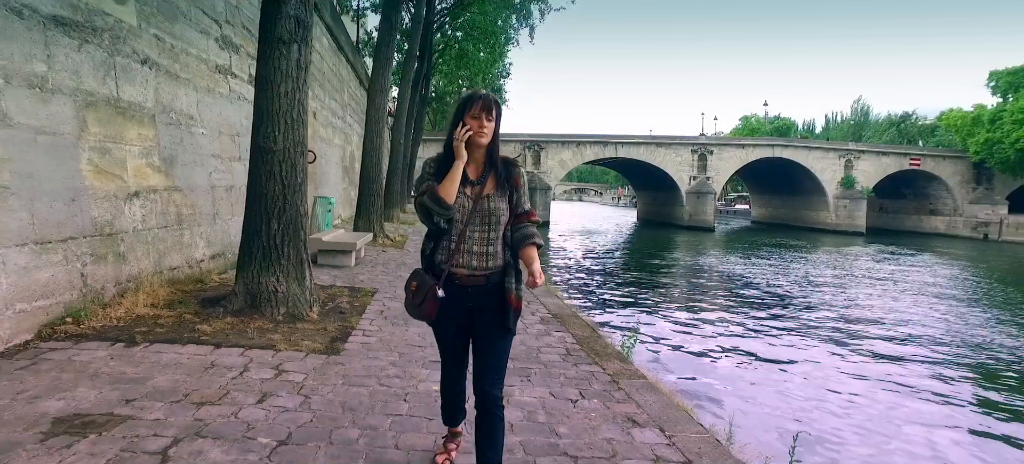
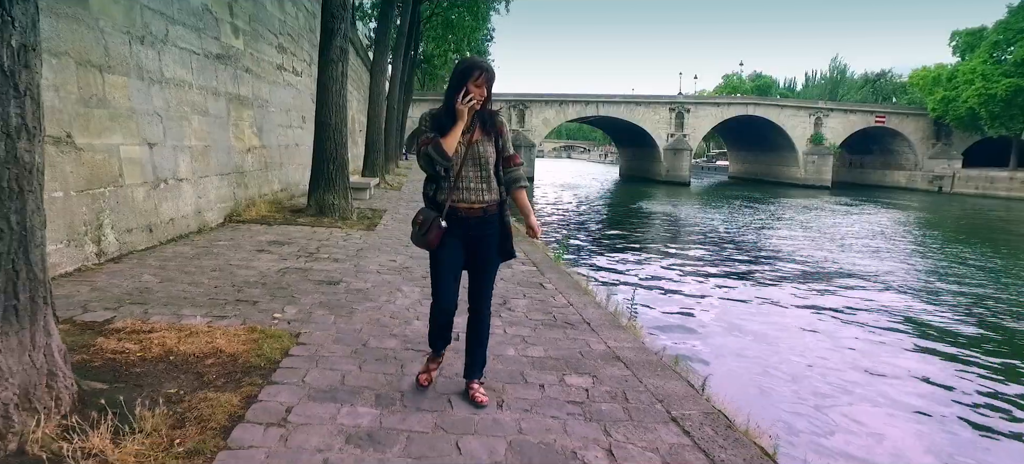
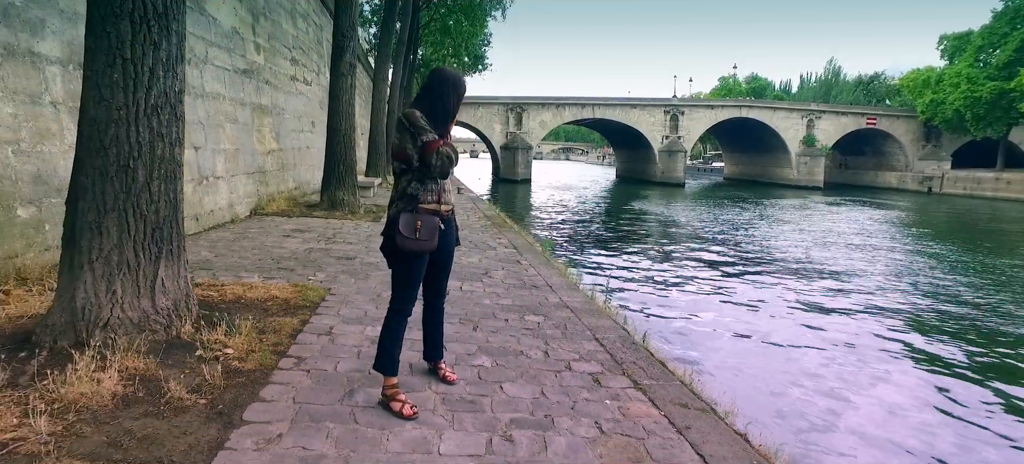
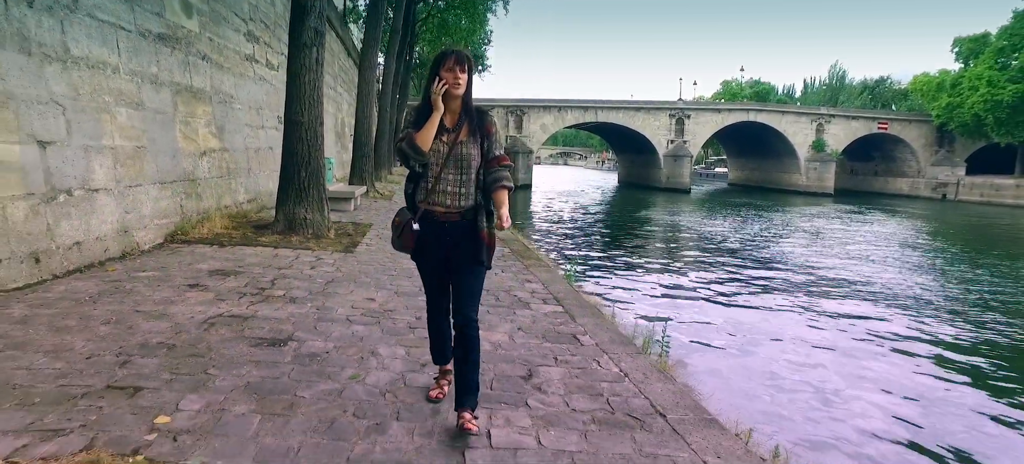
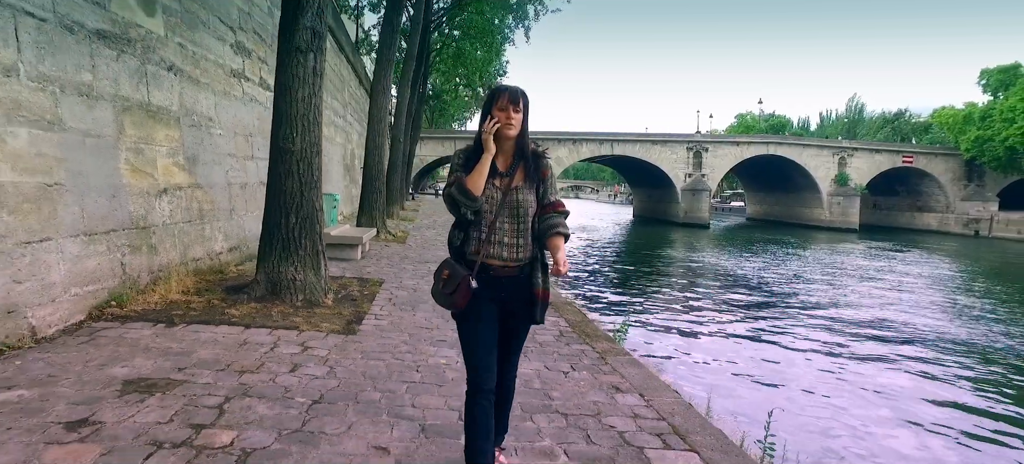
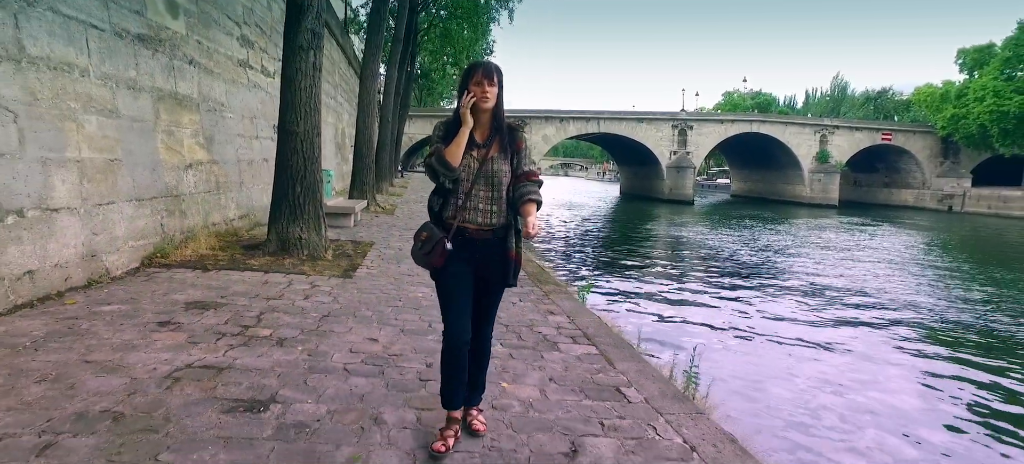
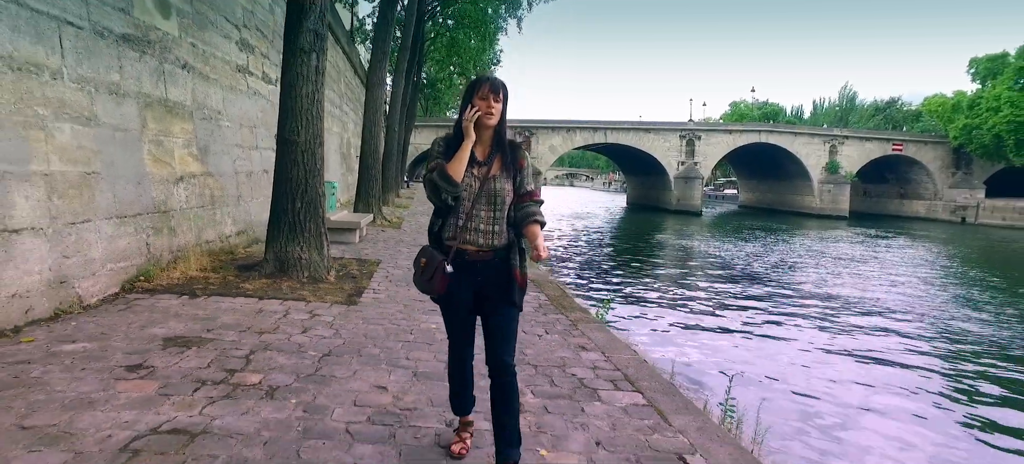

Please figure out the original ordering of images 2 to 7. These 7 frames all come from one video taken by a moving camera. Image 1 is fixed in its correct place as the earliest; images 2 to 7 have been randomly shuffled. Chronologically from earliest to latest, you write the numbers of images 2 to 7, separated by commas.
5, 7, 6, 4, 2, 3
